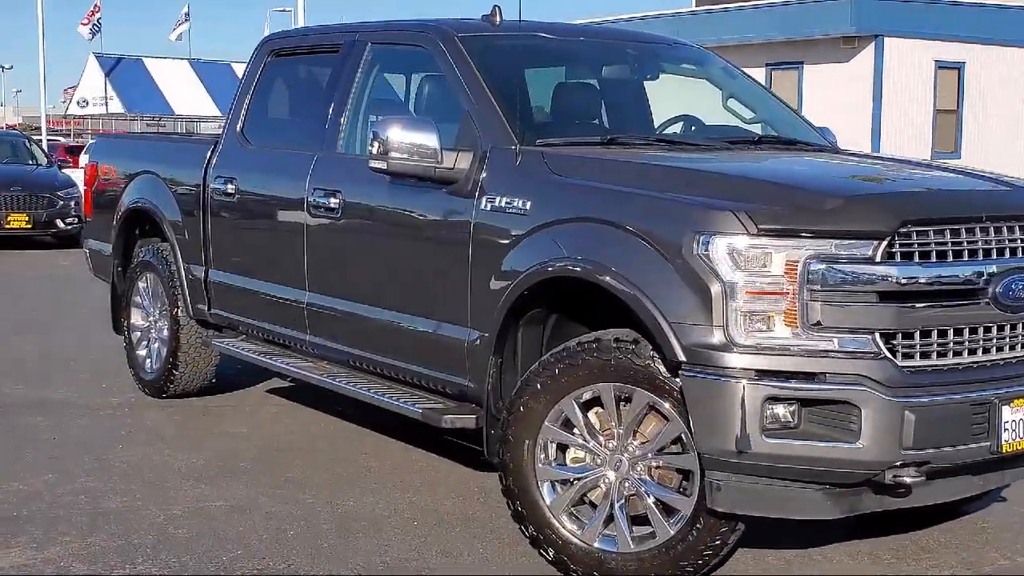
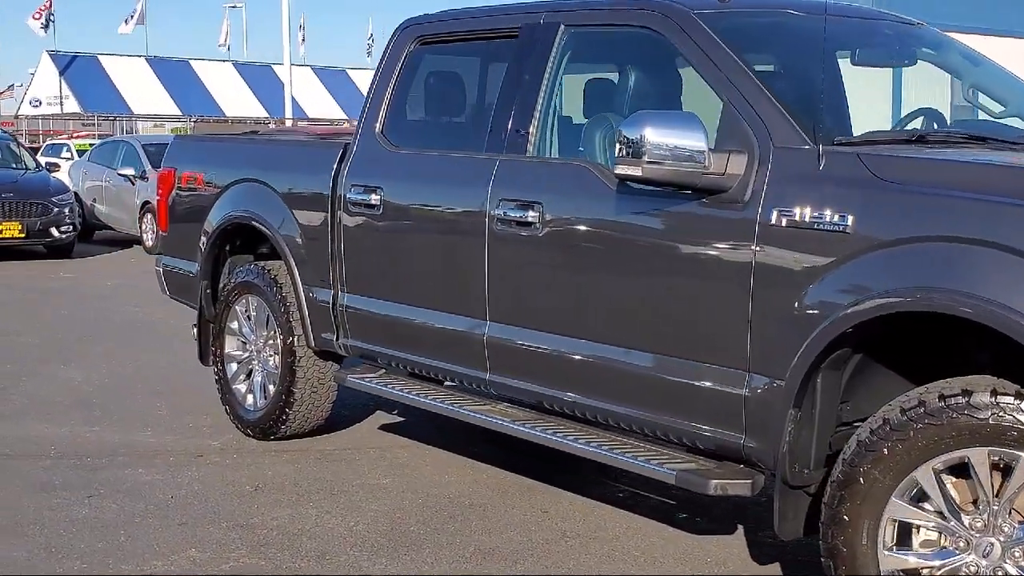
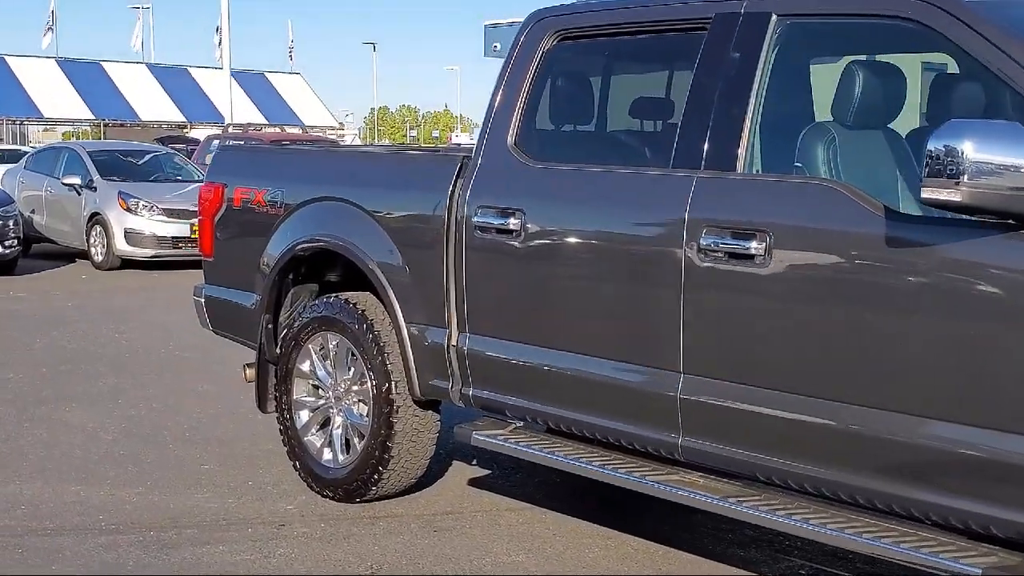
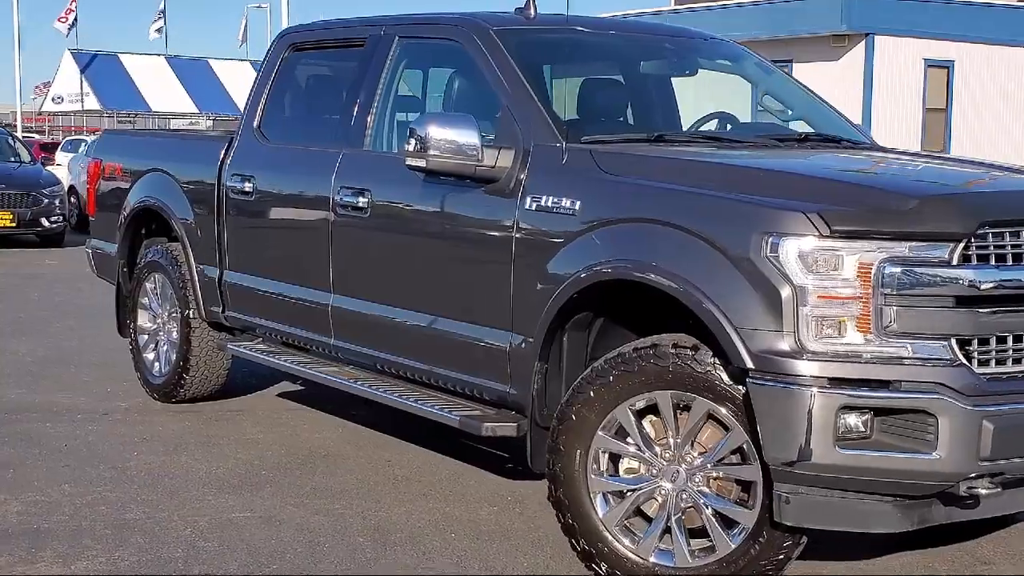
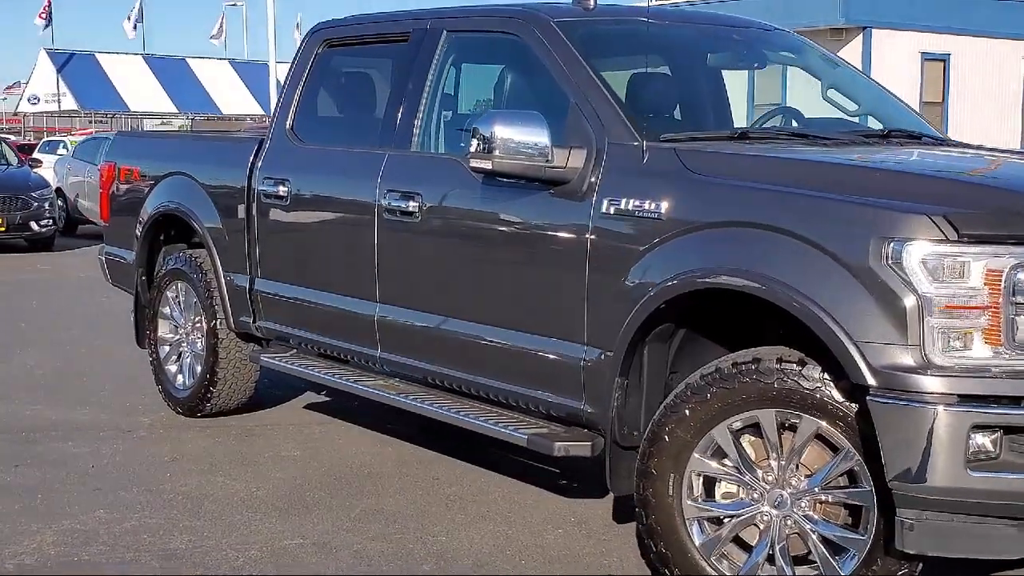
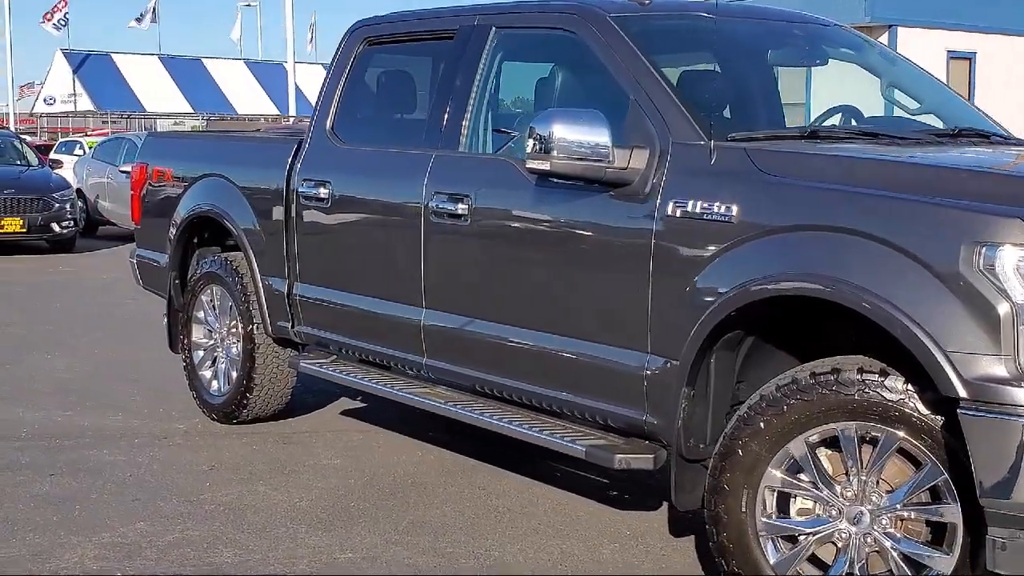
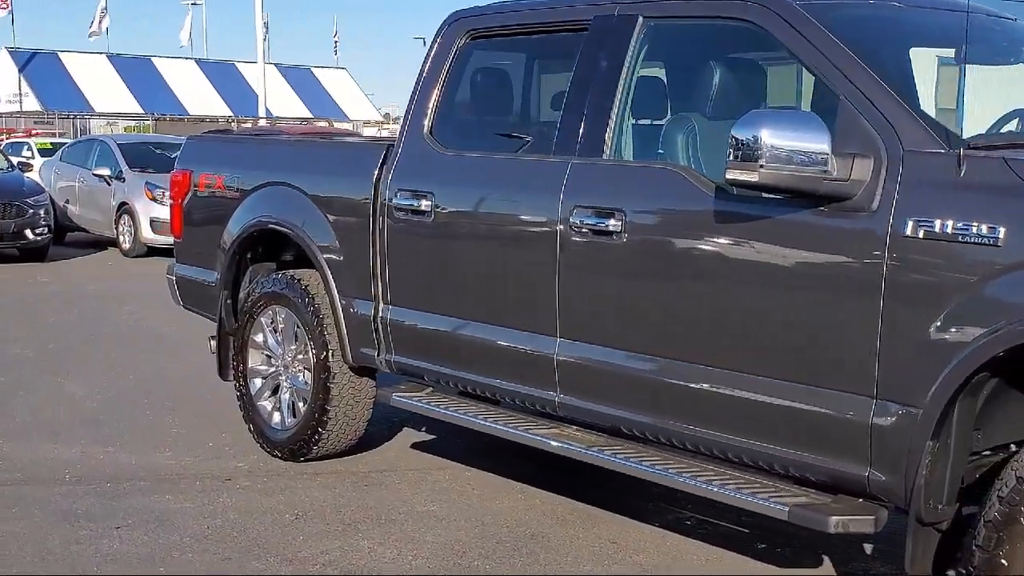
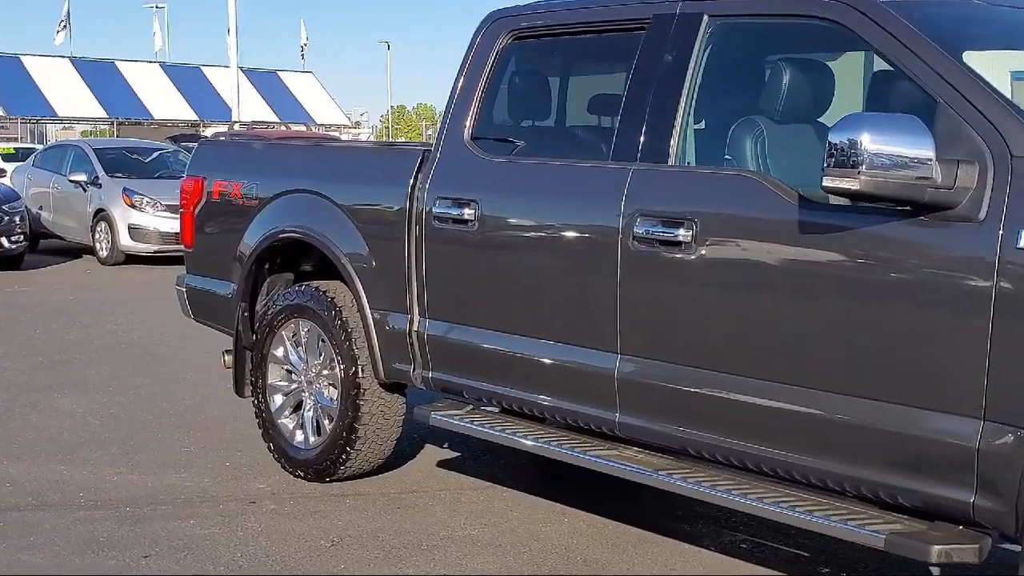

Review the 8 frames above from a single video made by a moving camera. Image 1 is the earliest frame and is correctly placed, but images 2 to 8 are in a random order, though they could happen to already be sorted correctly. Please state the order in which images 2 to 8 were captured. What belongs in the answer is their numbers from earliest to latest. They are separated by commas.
4, 5, 6, 2, 7, 8, 3
